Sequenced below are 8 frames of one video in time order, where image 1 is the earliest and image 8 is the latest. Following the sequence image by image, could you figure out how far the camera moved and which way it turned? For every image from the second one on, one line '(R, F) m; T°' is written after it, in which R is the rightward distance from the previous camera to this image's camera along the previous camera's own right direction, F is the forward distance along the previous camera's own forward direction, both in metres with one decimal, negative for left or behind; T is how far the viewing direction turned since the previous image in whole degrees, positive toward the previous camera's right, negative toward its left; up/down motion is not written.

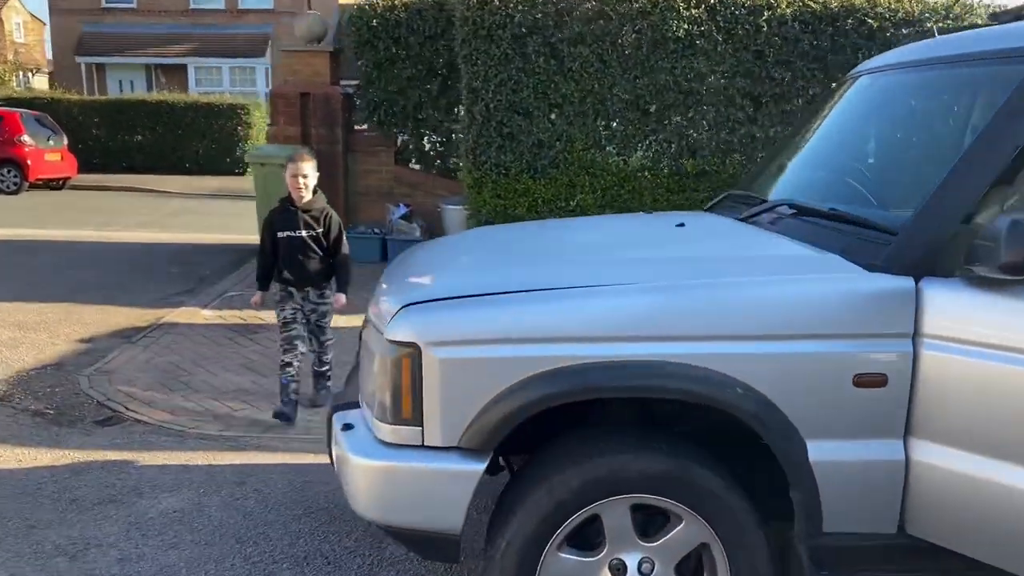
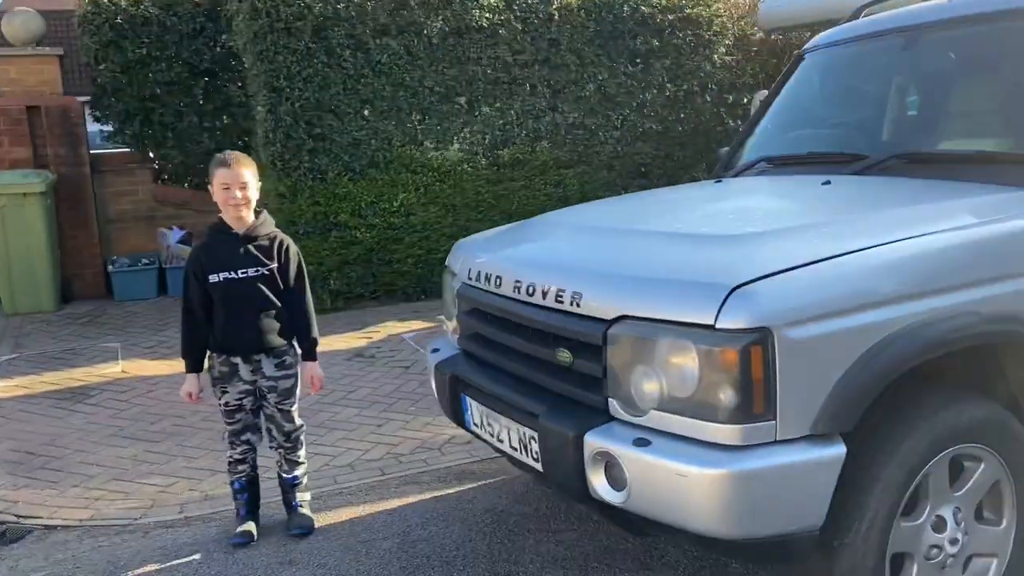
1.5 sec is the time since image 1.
(-1.7, +0.7) m; +23°
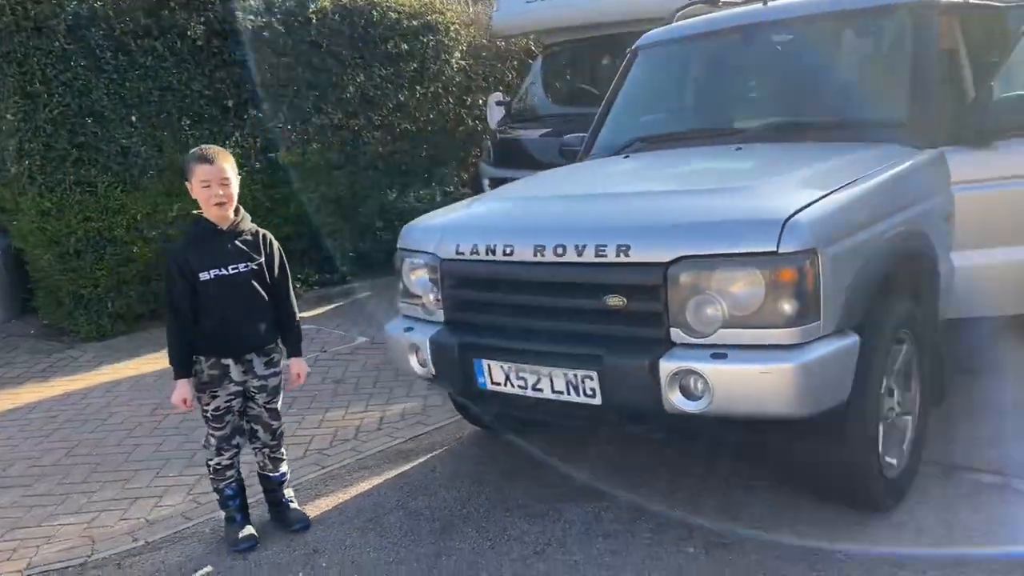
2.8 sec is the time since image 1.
(-1.4, -0.1) m; +23°
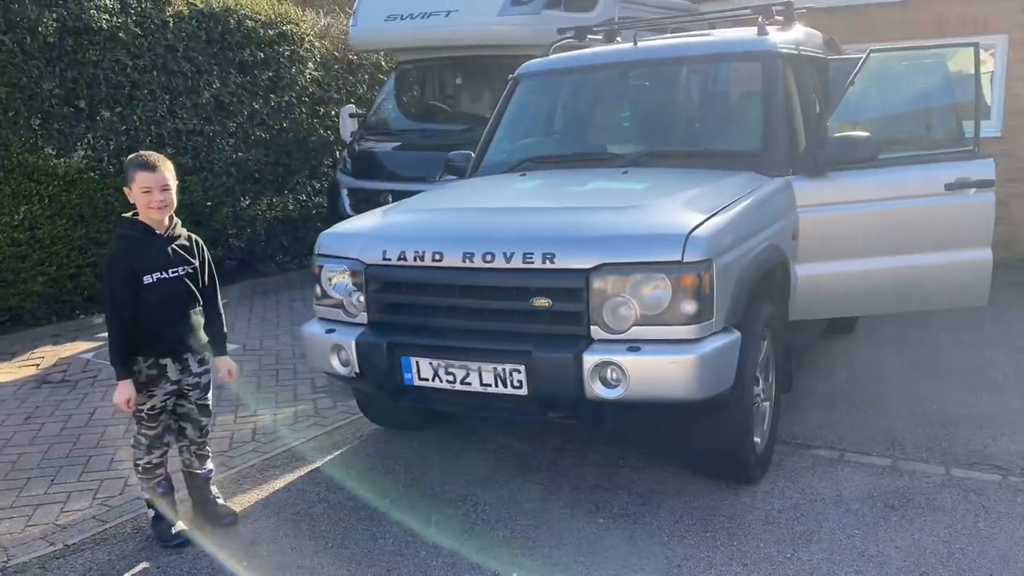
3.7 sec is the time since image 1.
(-0.5, -0.3) m; +12°
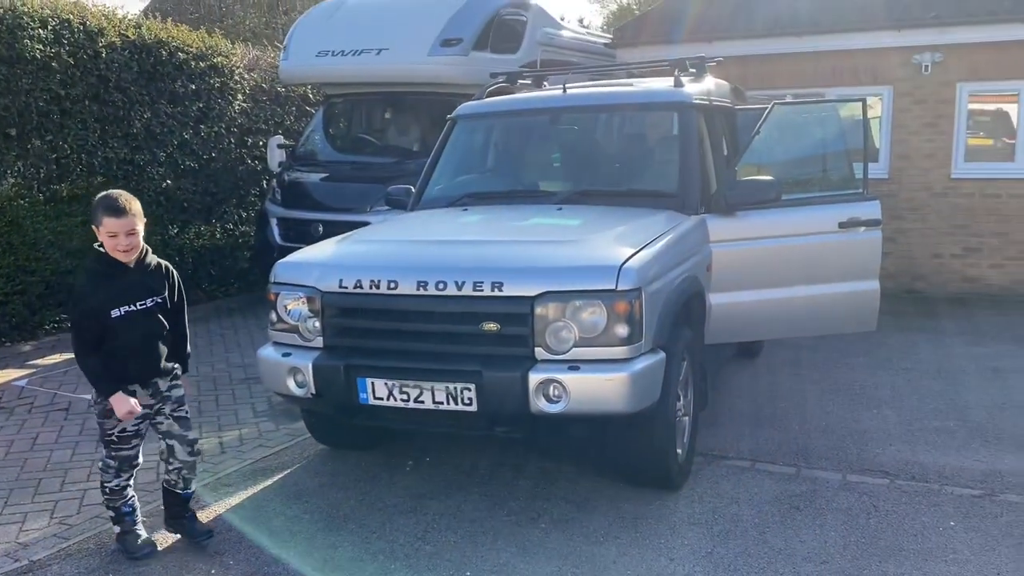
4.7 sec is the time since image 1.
(-0.2, -0.4) m; +6°
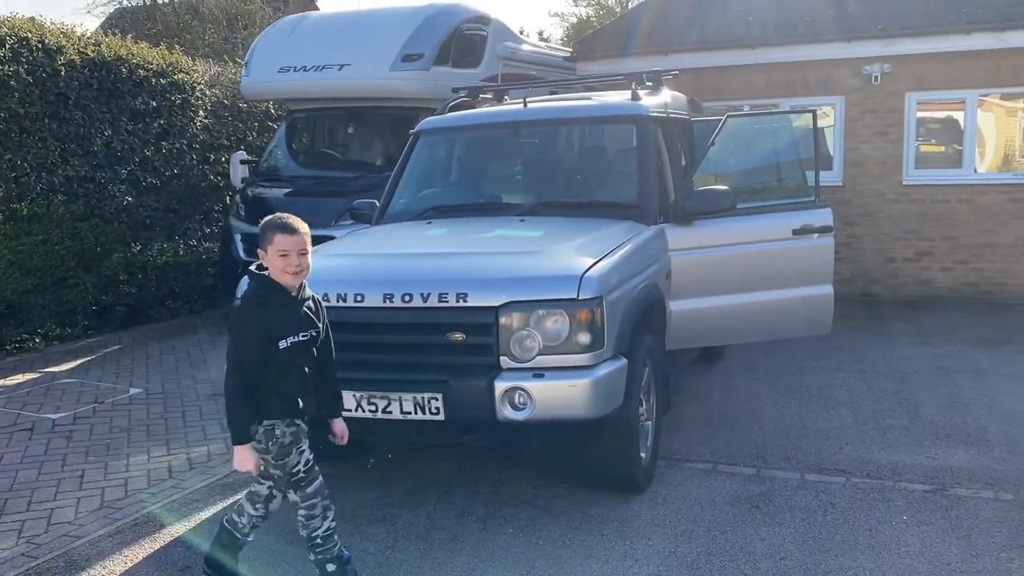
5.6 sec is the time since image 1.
(0.0, -0.1) m; +2°
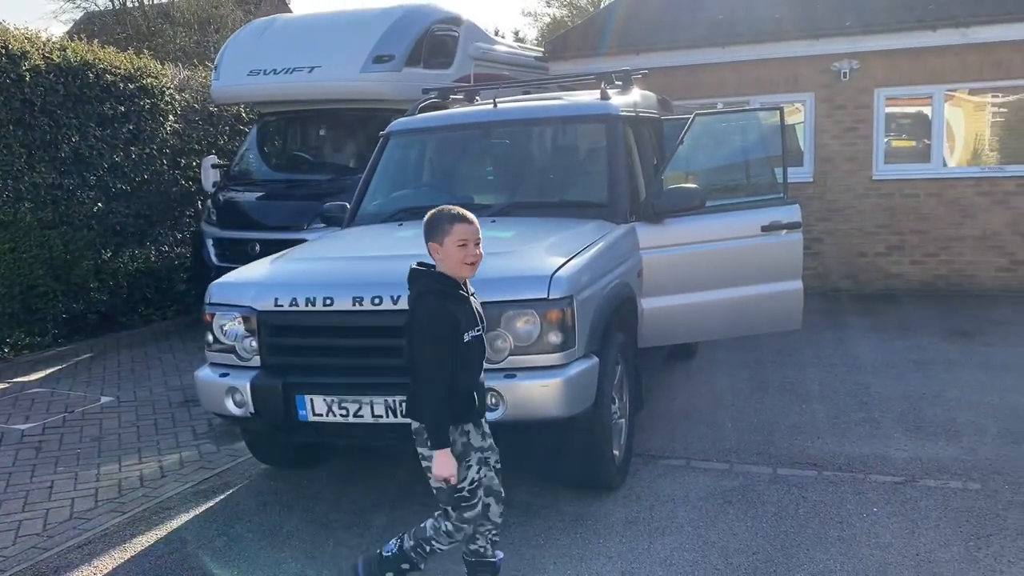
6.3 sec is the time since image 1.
(0.0, 0.0) m; +1°
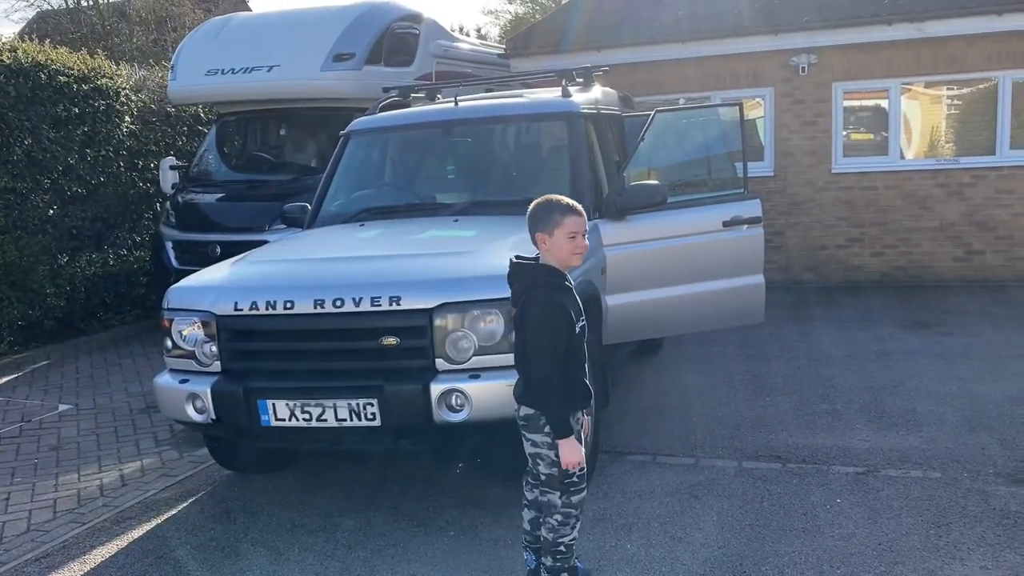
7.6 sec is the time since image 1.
(0.0, 0.0) m; +2°
